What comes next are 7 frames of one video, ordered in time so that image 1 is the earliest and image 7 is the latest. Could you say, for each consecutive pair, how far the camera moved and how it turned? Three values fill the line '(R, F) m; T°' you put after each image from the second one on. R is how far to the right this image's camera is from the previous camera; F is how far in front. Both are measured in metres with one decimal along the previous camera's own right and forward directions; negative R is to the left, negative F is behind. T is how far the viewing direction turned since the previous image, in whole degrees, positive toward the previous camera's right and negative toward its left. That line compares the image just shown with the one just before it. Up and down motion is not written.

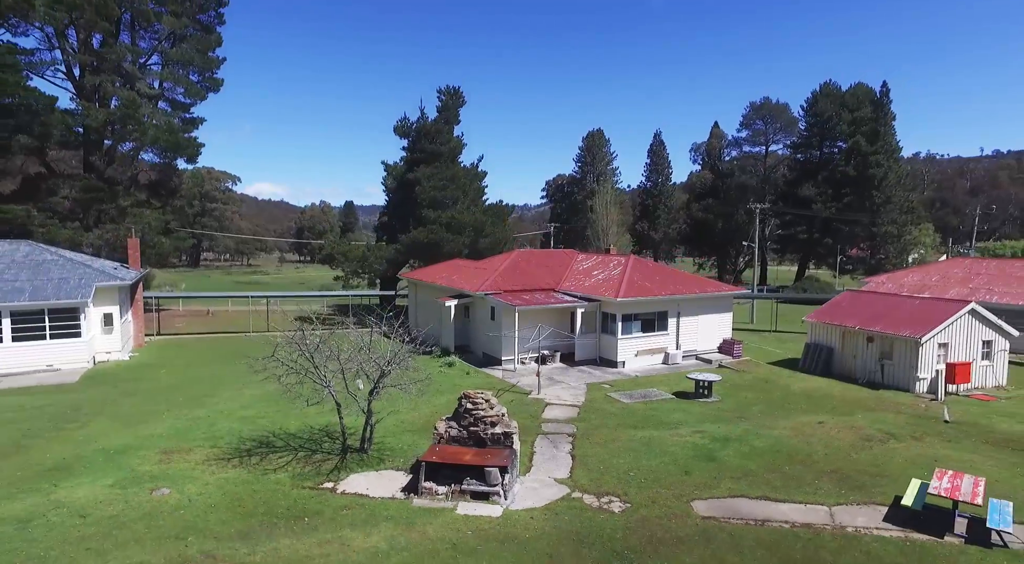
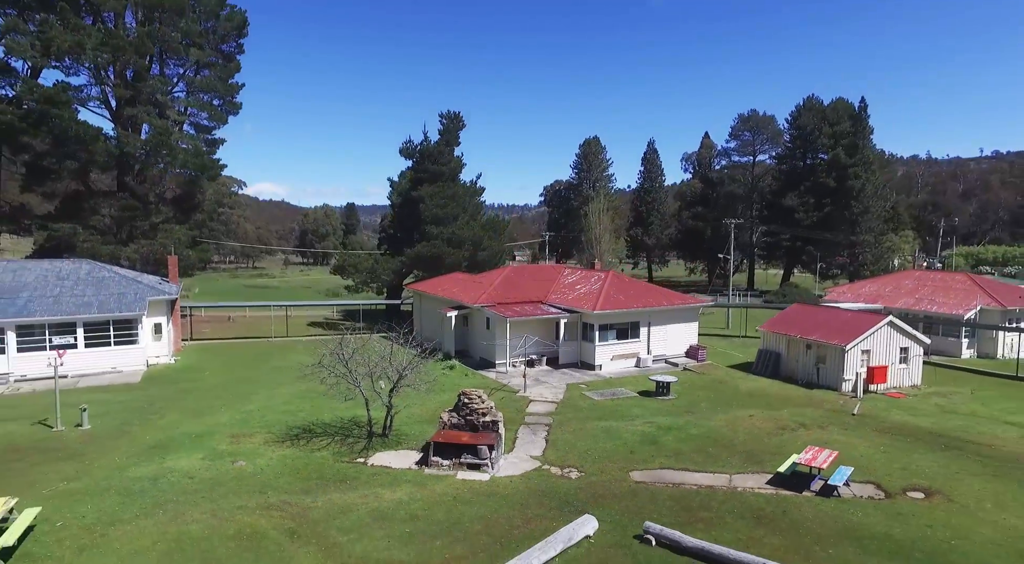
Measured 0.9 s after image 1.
(+0.3, -3.3) m; 0°
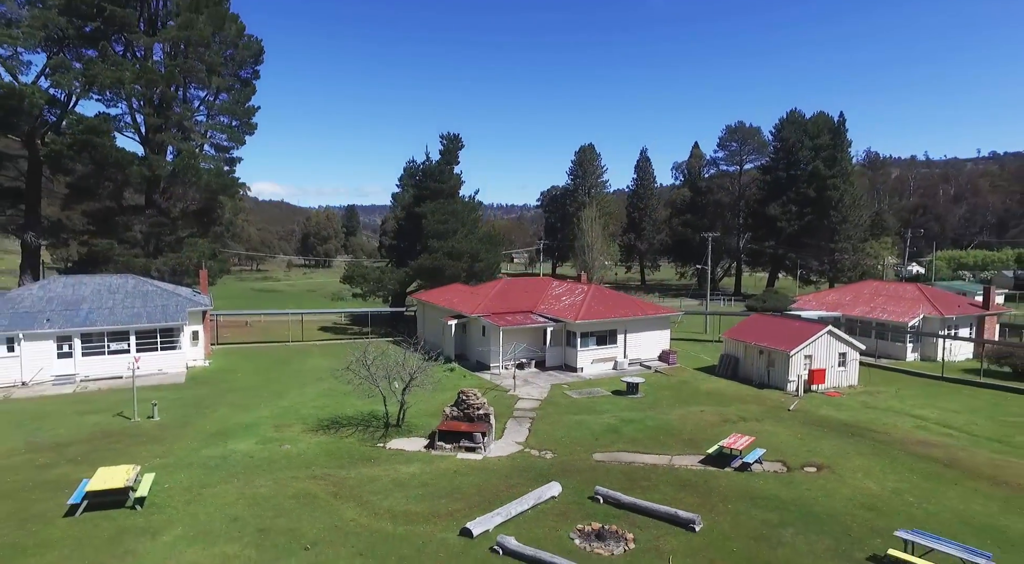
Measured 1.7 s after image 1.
(+0.3, -3.4) m; 0°
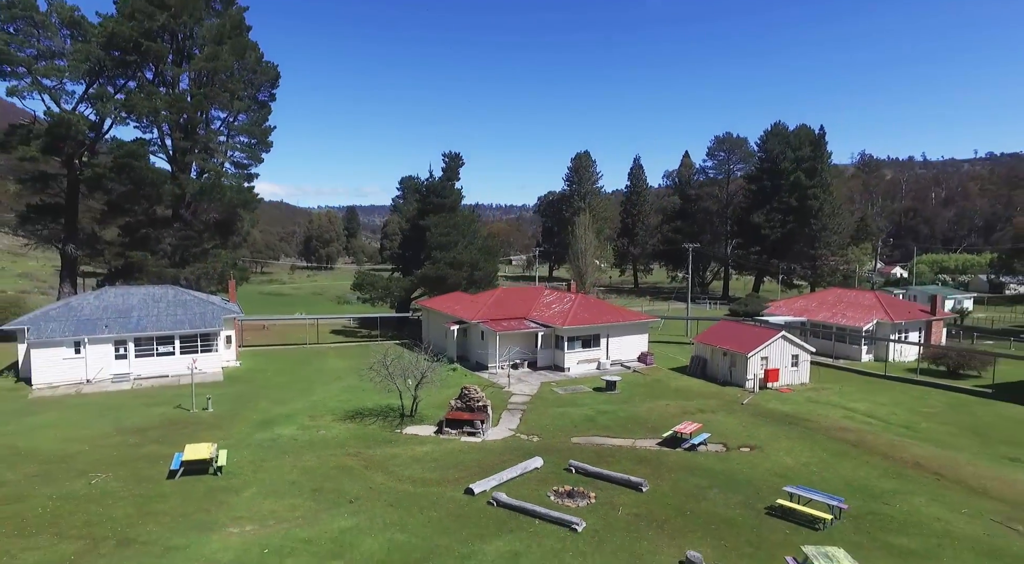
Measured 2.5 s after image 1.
(+0.2, -3.6) m; 0°
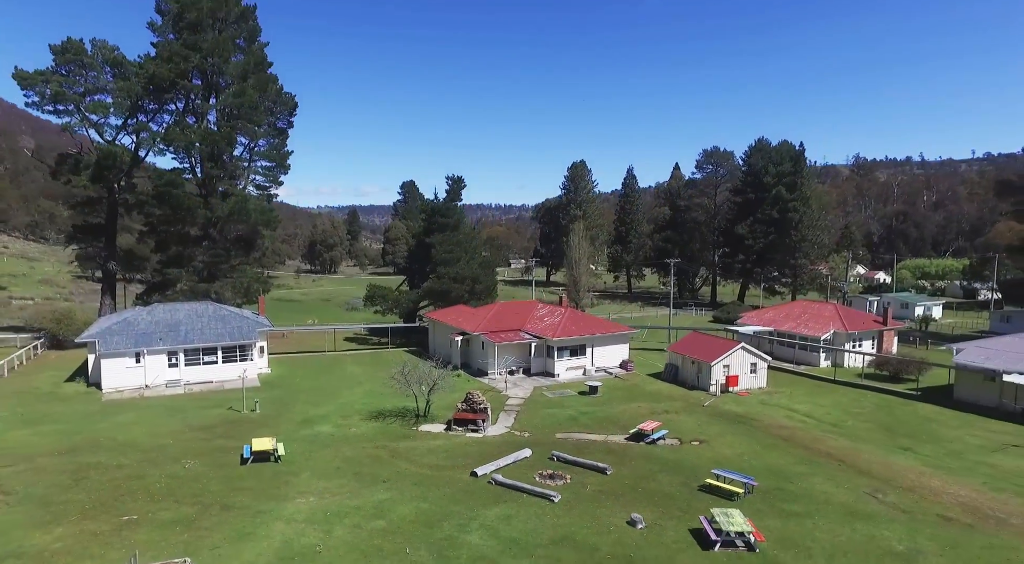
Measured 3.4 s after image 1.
(+0.1, -4.4) m; 0°
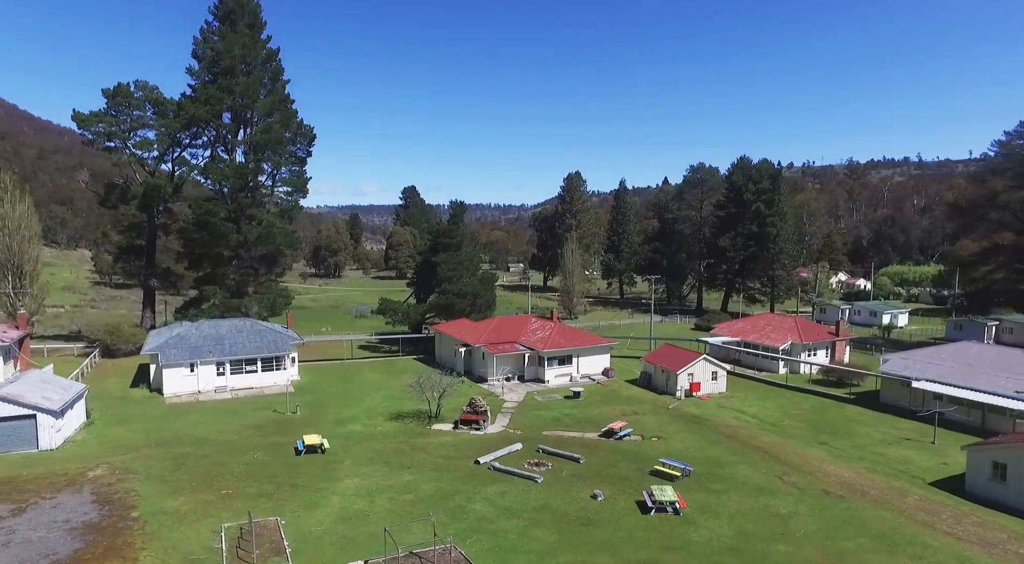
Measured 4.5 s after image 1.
(+0.2, -5.6) m; 0°
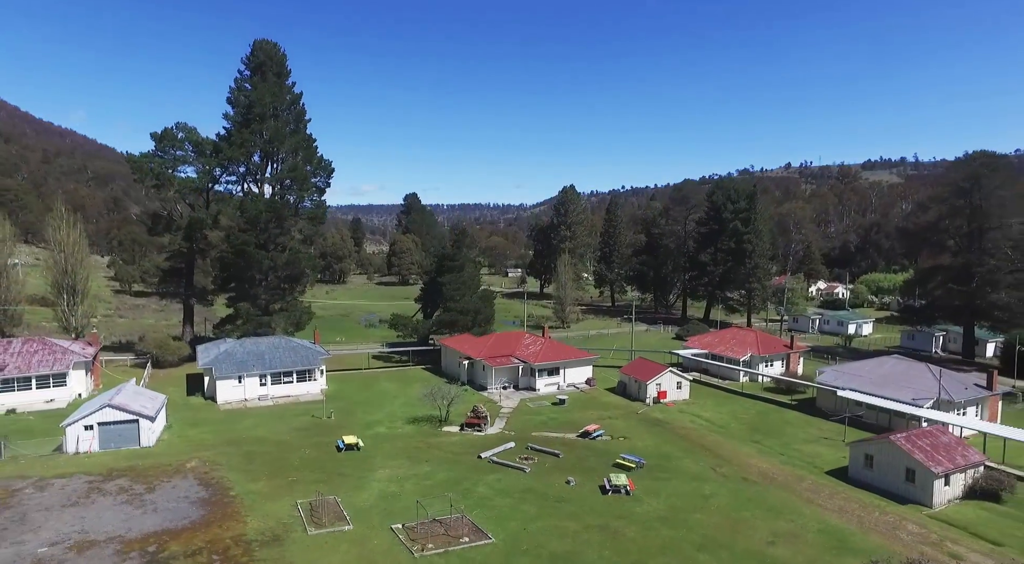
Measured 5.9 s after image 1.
(+0.2, -6.9) m; 0°
